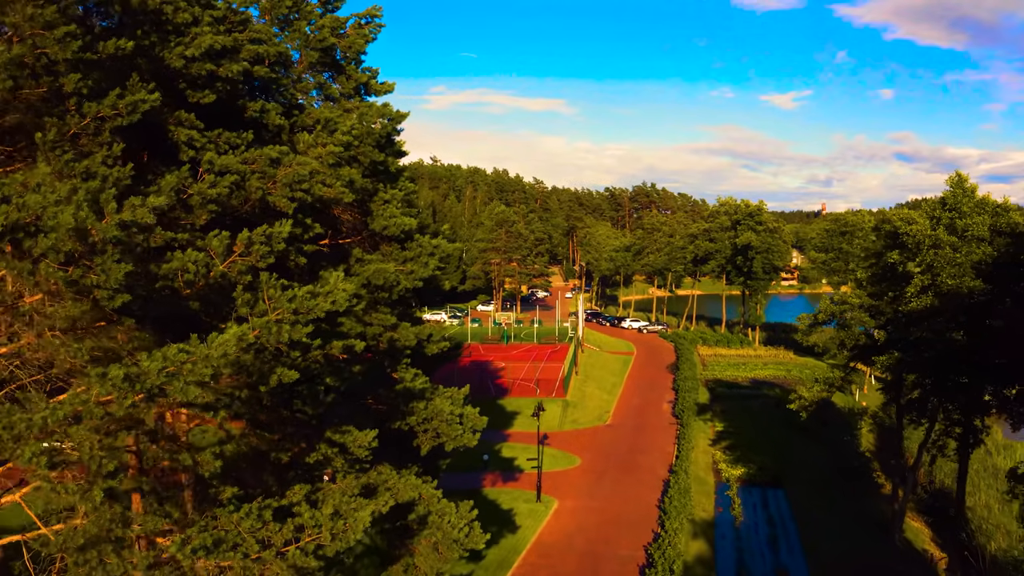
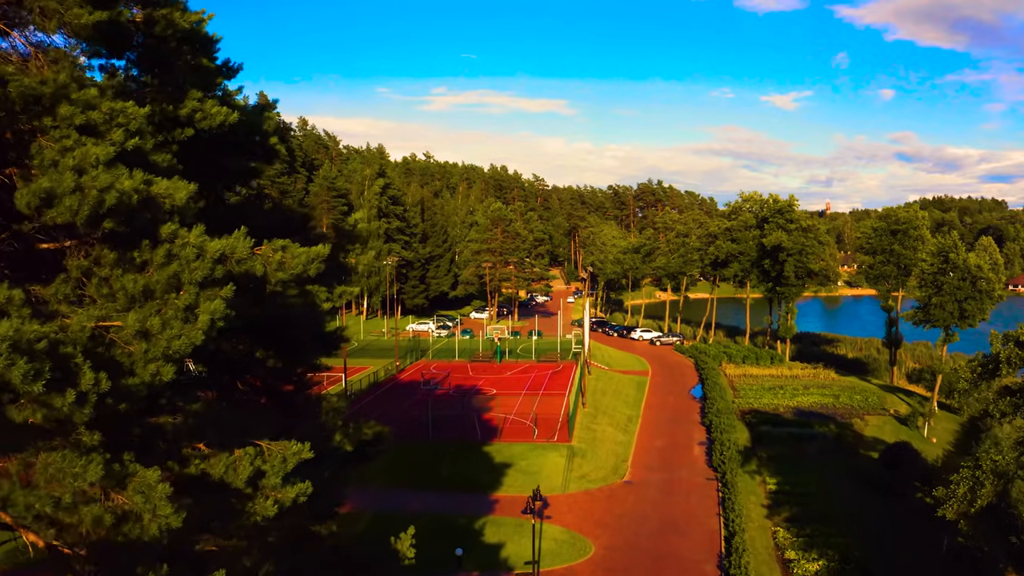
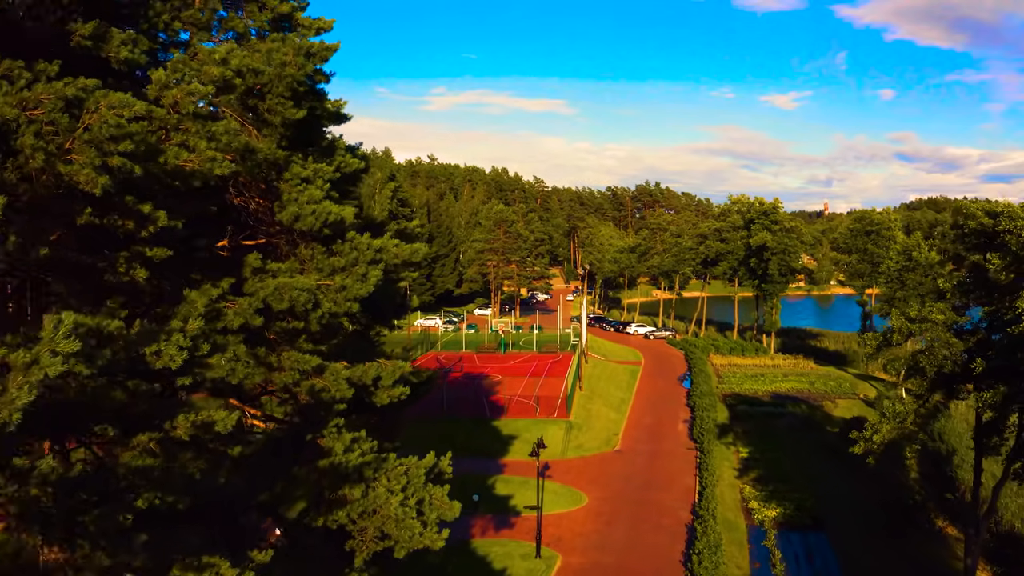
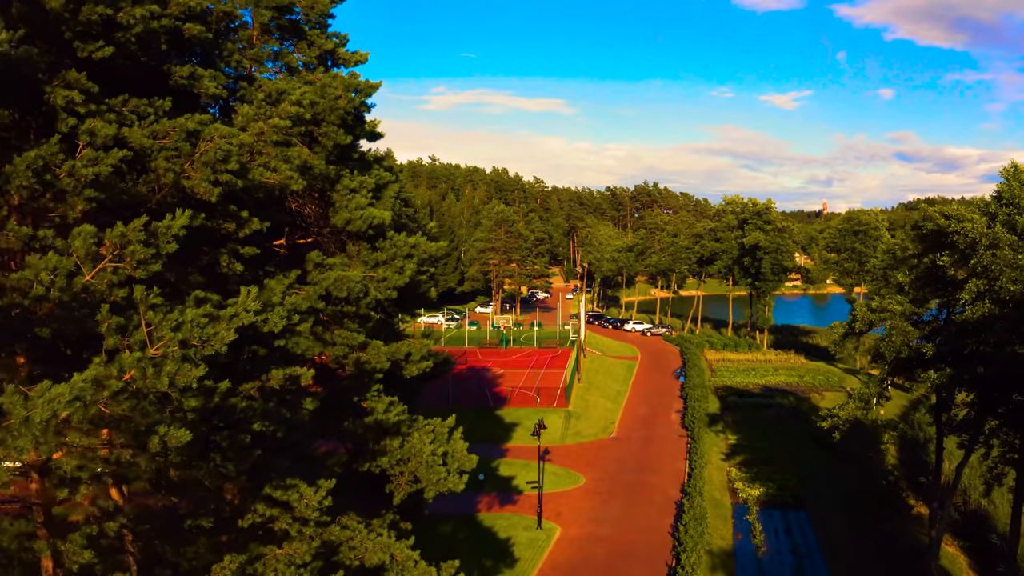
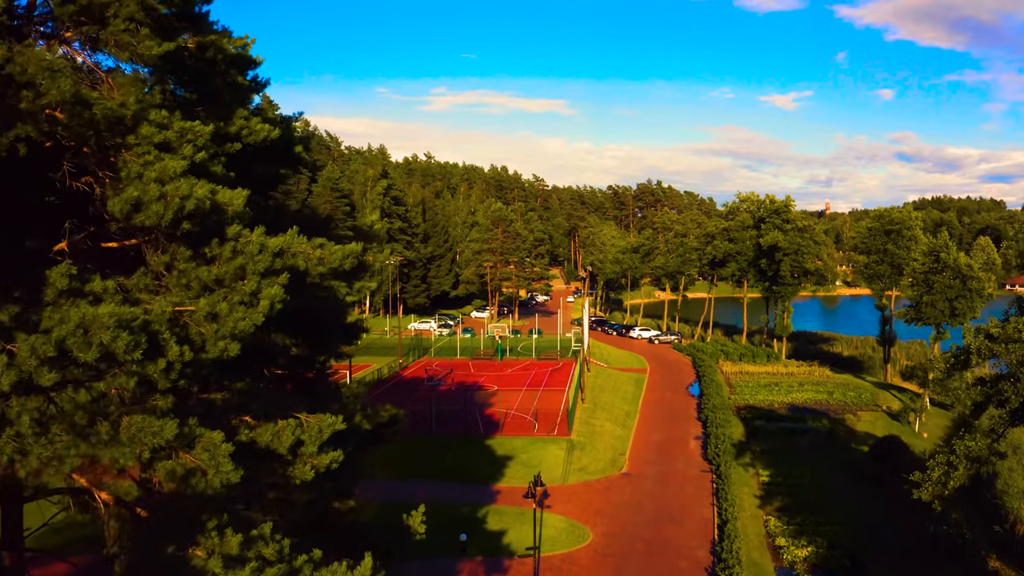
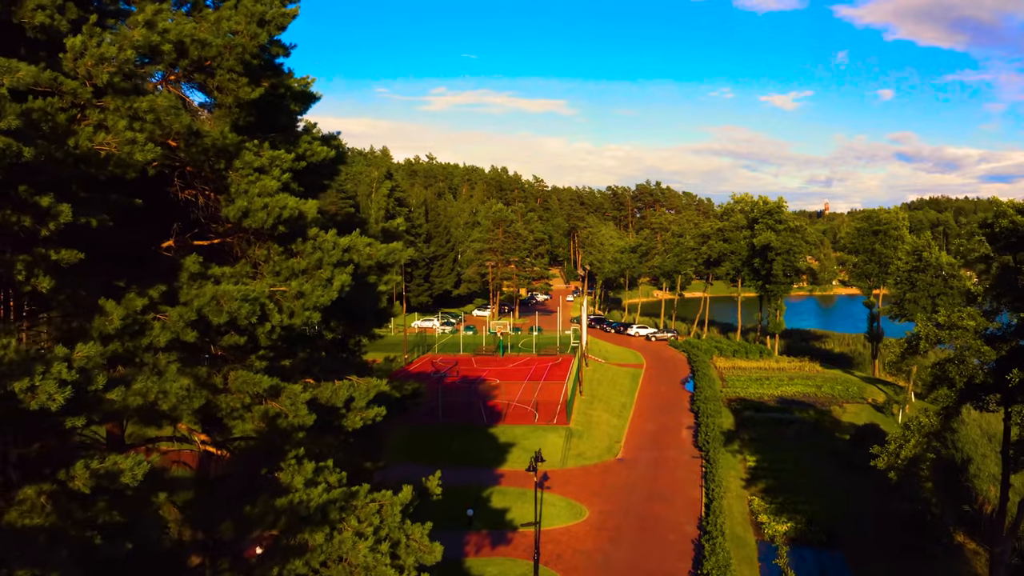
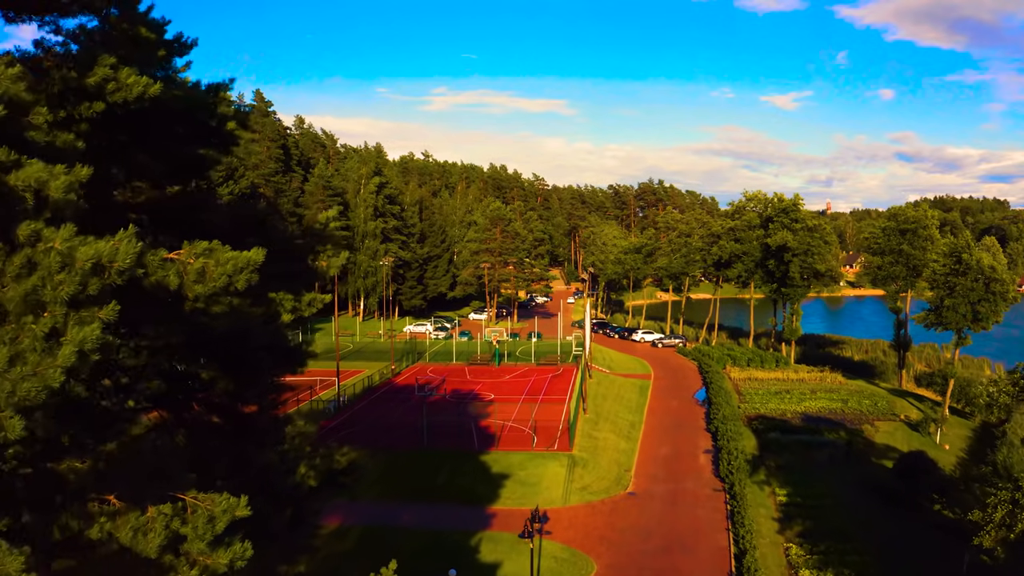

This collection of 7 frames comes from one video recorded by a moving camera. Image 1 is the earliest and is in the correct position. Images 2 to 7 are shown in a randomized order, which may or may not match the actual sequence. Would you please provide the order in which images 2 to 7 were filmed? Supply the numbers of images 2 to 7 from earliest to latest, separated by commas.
4, 3, 6, 5, 2, 7
